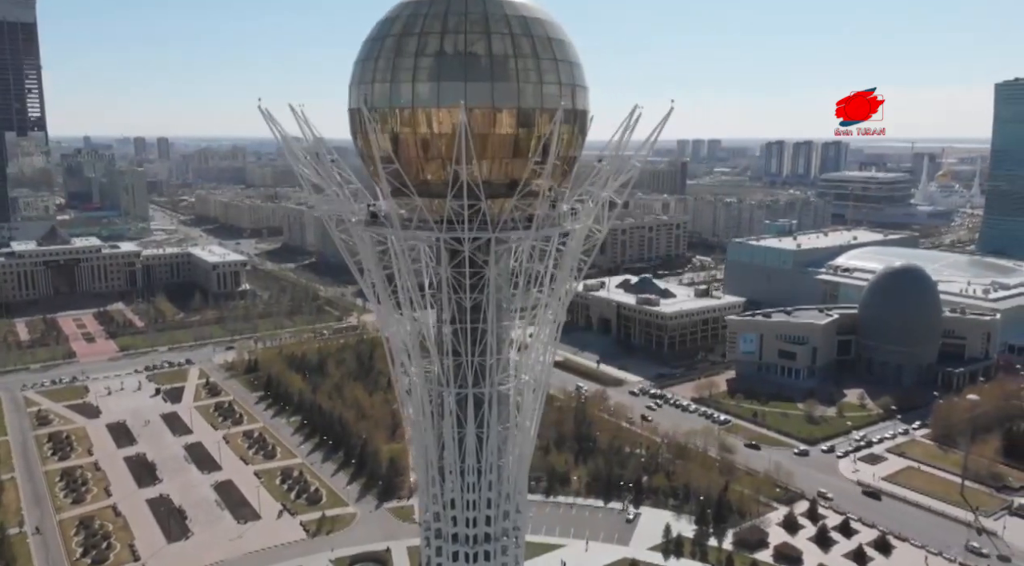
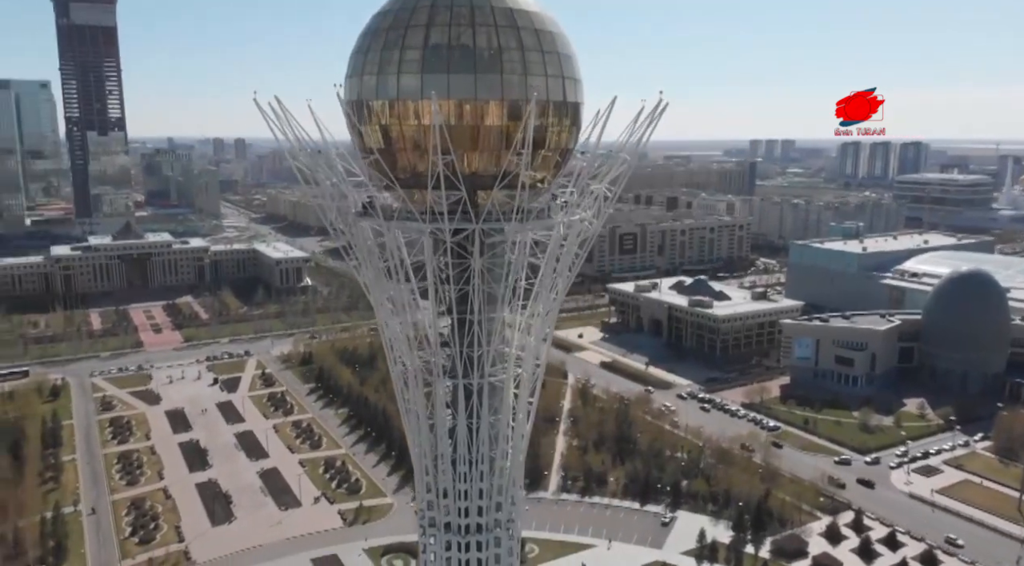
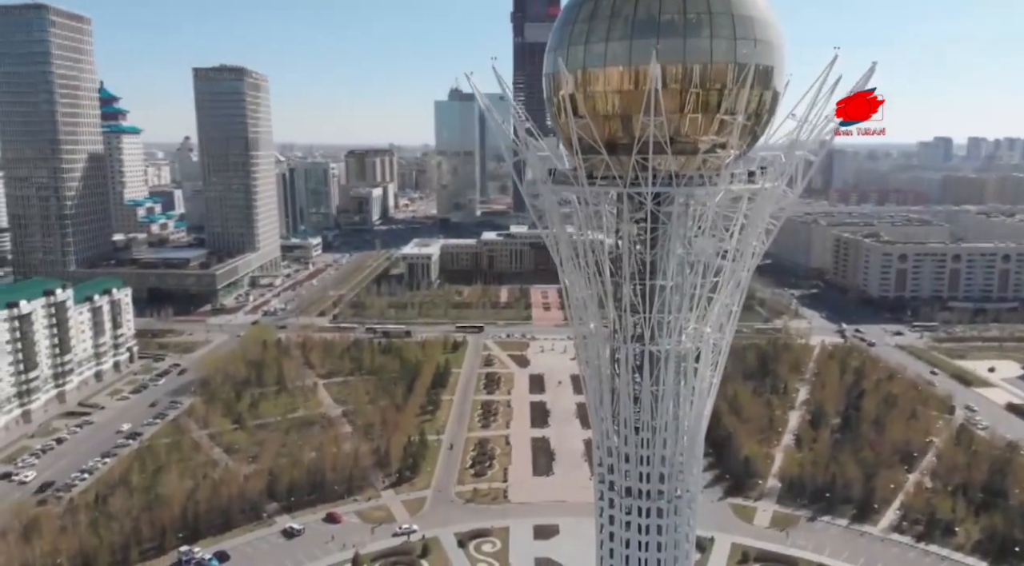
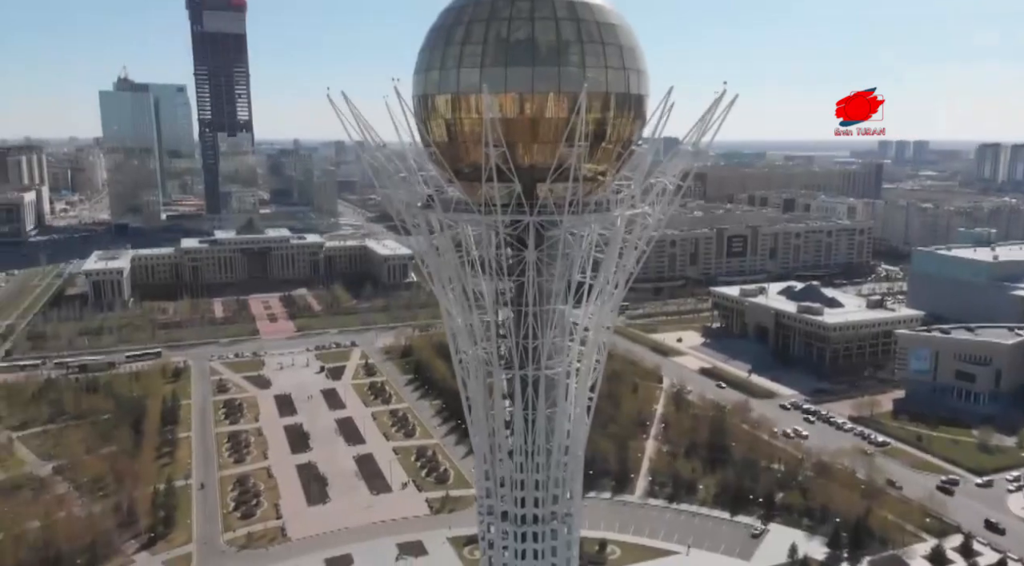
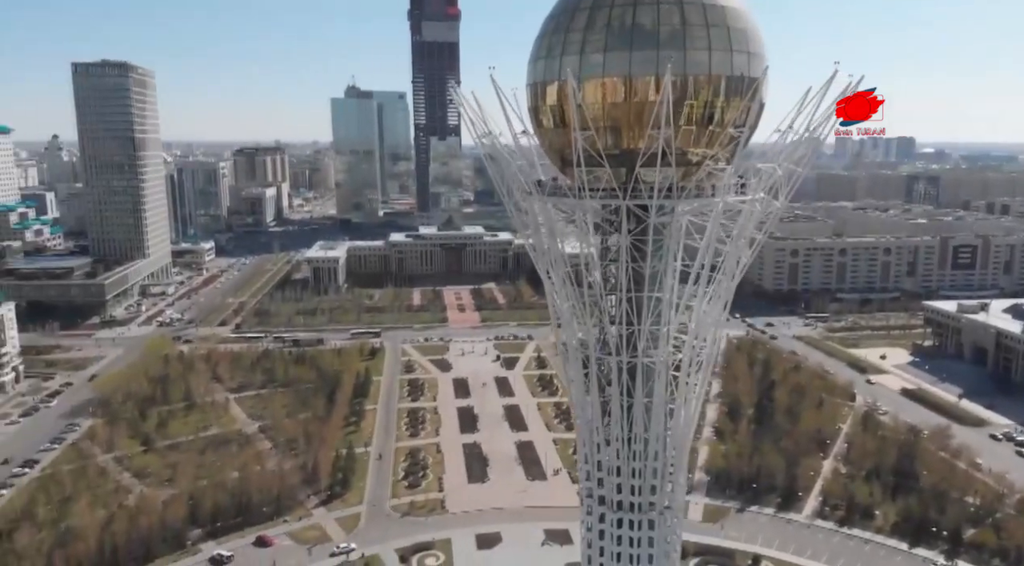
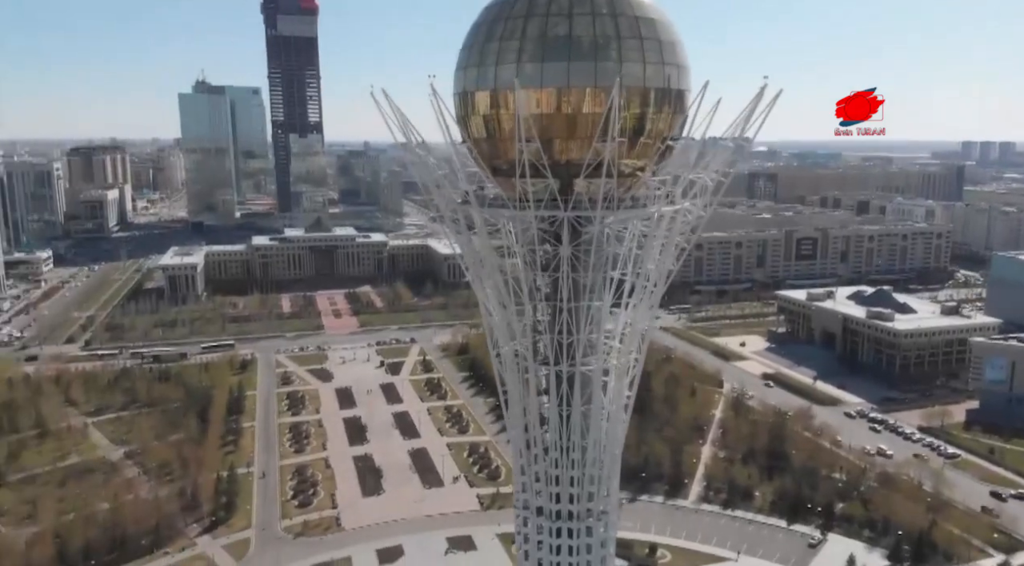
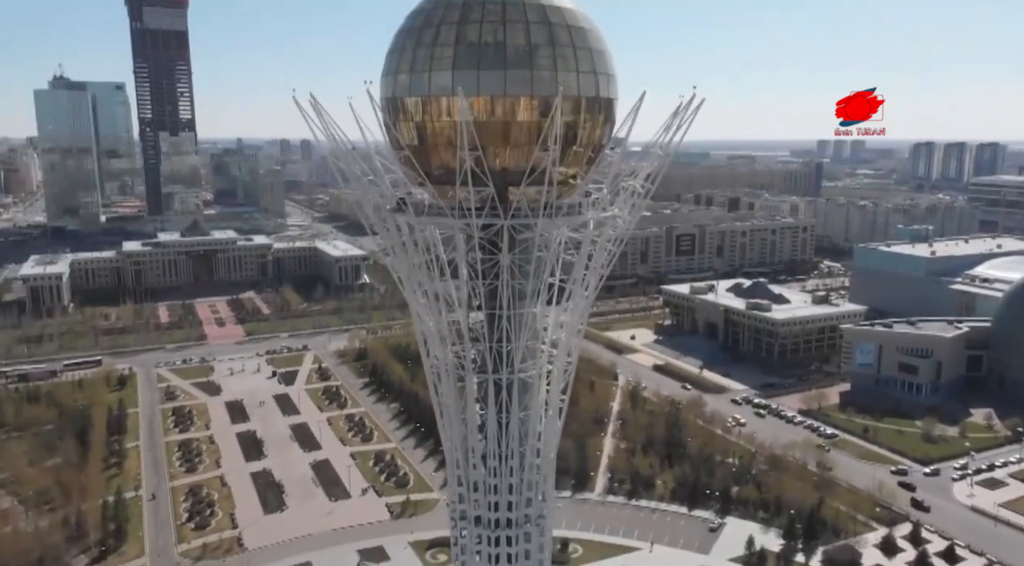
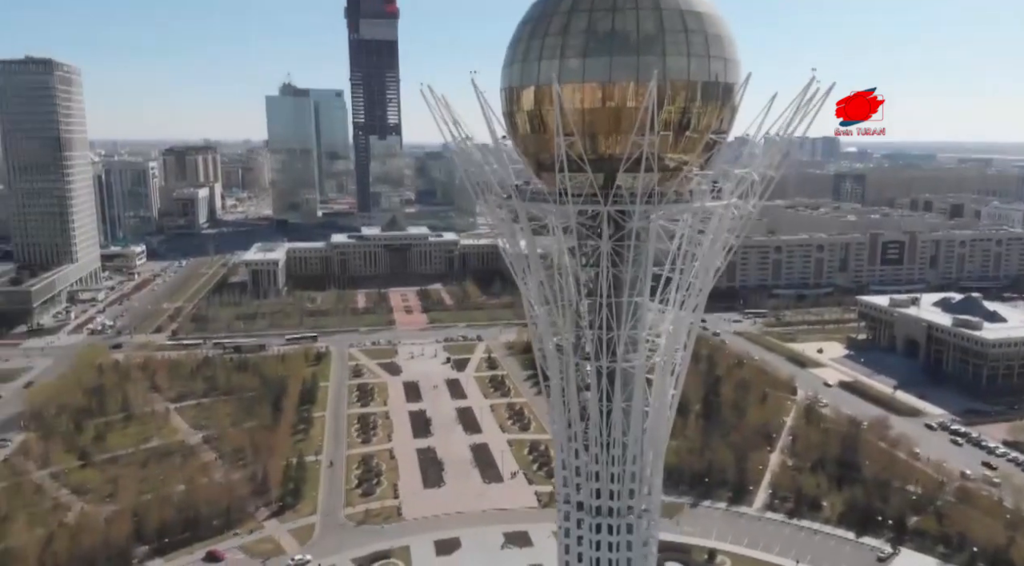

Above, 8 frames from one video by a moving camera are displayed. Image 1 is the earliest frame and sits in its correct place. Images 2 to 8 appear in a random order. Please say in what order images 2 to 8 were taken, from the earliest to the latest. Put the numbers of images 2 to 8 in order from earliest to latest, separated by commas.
2, 7, 4, 6, 8, 5, 3
